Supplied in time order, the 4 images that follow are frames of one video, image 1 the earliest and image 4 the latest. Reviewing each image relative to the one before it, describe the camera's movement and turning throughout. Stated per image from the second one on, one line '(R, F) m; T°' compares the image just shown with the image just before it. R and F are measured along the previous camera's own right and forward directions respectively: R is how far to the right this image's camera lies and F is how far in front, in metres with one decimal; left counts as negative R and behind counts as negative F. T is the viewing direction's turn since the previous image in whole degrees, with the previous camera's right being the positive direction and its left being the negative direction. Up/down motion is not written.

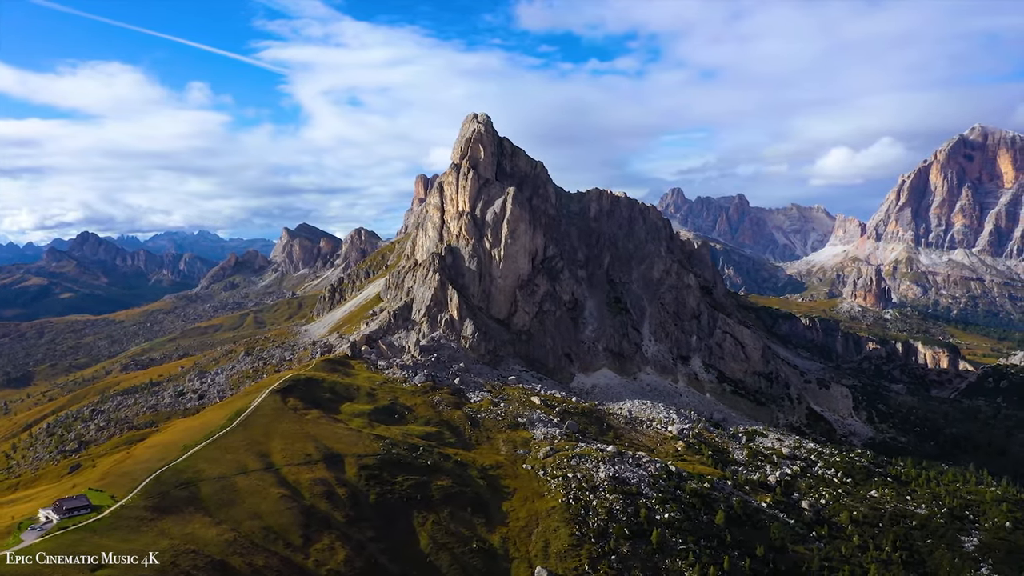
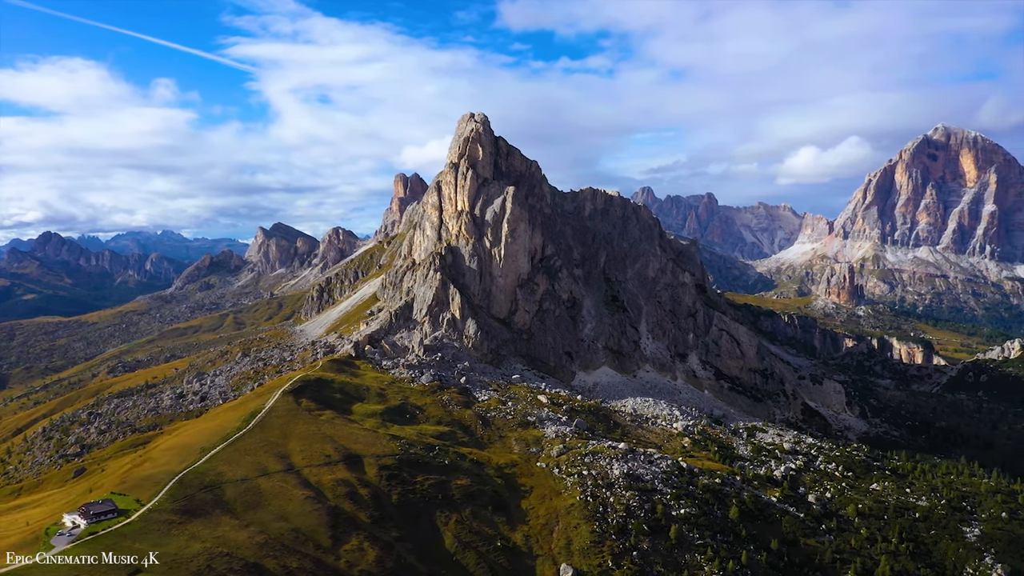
(-5.3, 0.0) m; +1°
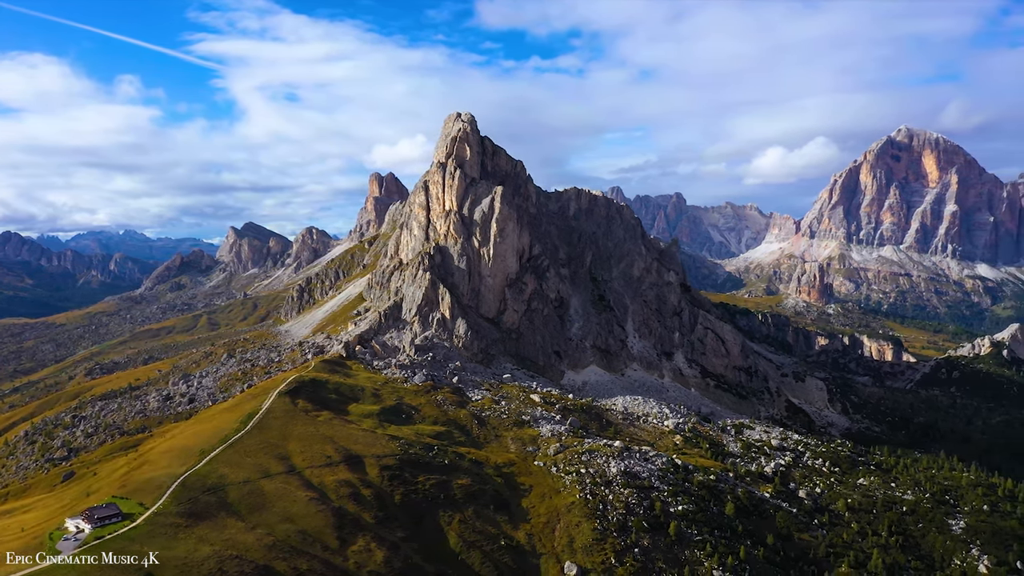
(-3.4, -0.2) m; +2°
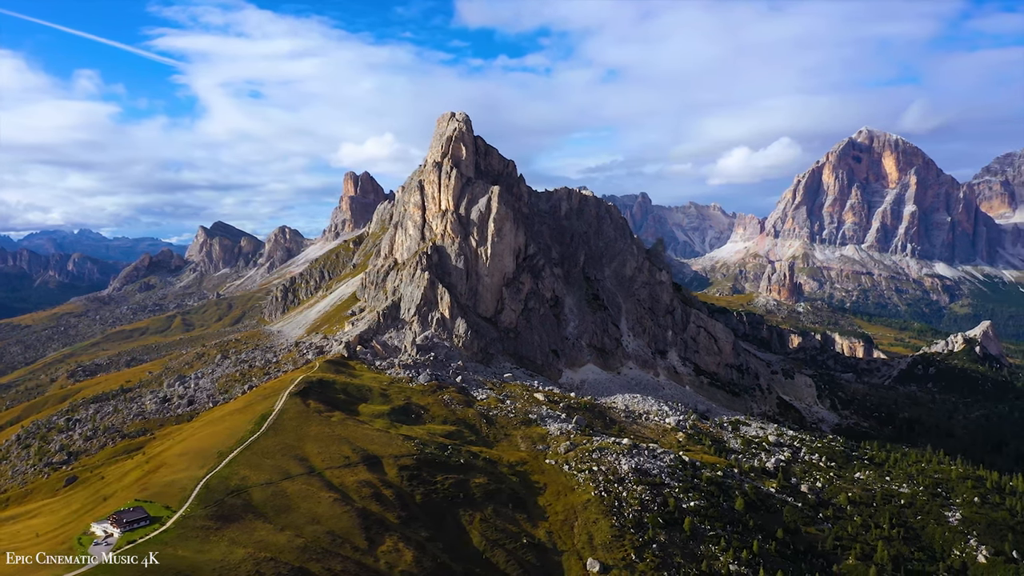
(-5.6, -0.3) m; +1°
